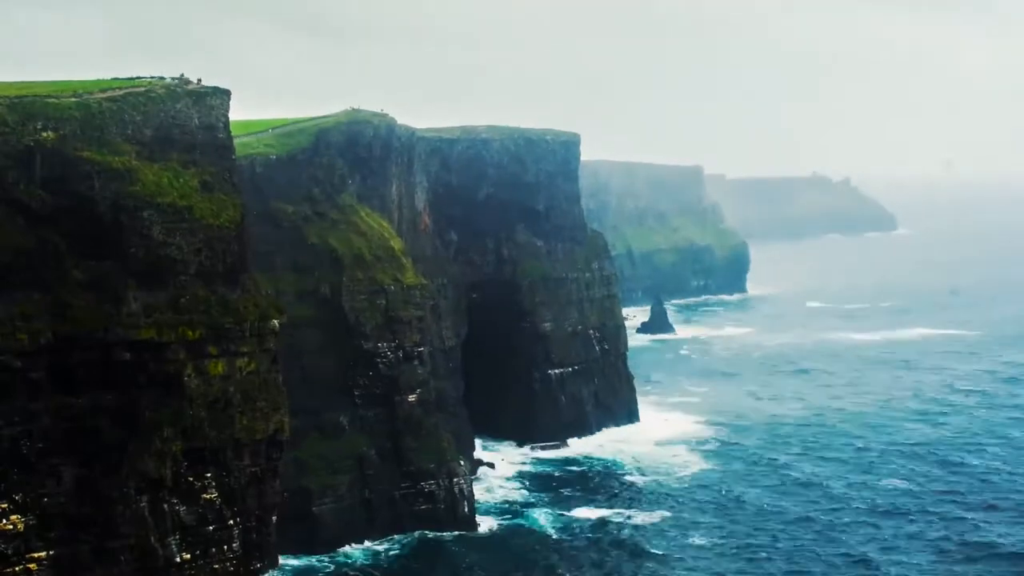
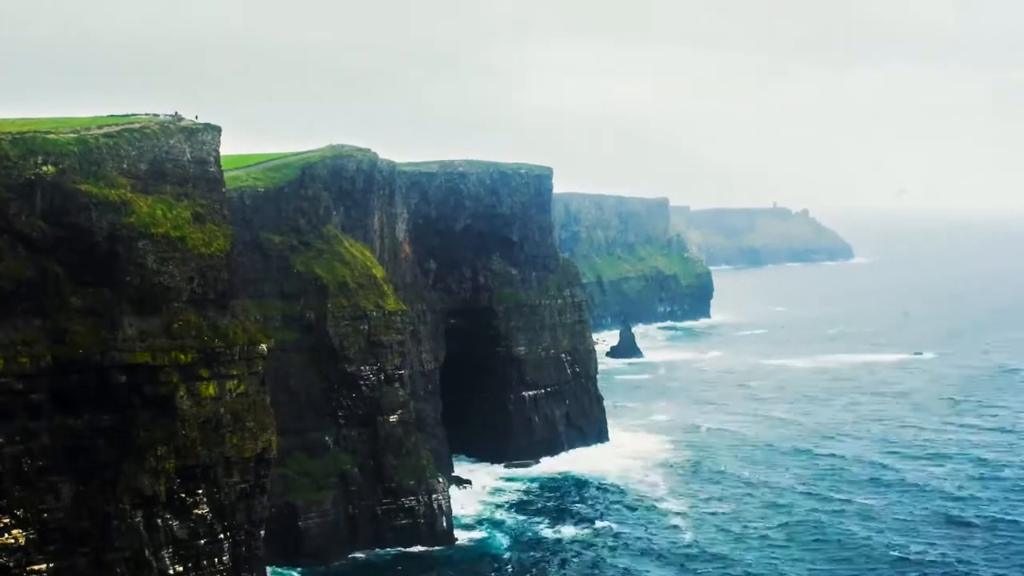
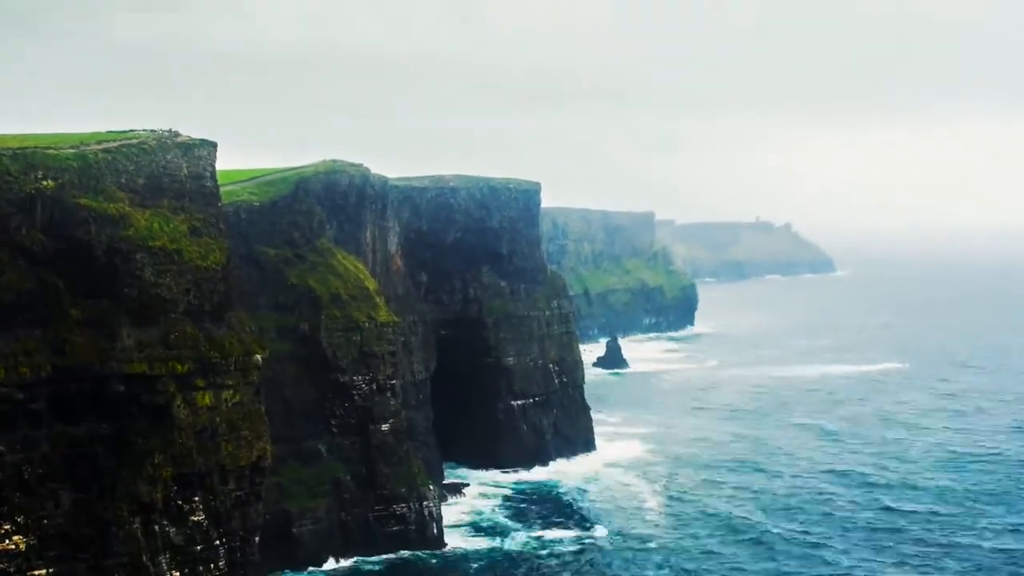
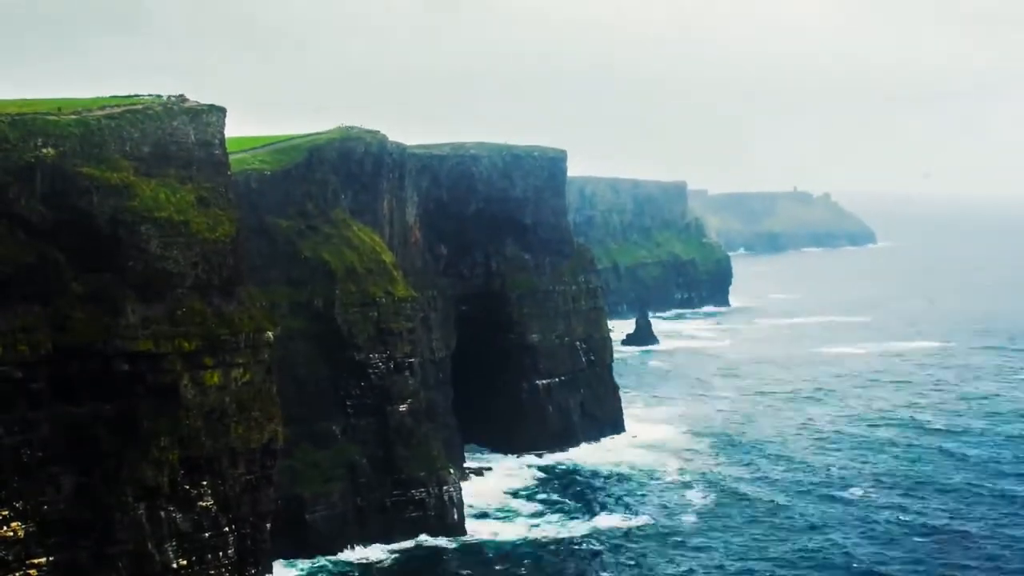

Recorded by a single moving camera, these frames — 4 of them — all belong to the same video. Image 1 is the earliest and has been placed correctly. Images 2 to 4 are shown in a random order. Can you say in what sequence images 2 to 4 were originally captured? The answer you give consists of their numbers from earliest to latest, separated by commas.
4, 2, 3
